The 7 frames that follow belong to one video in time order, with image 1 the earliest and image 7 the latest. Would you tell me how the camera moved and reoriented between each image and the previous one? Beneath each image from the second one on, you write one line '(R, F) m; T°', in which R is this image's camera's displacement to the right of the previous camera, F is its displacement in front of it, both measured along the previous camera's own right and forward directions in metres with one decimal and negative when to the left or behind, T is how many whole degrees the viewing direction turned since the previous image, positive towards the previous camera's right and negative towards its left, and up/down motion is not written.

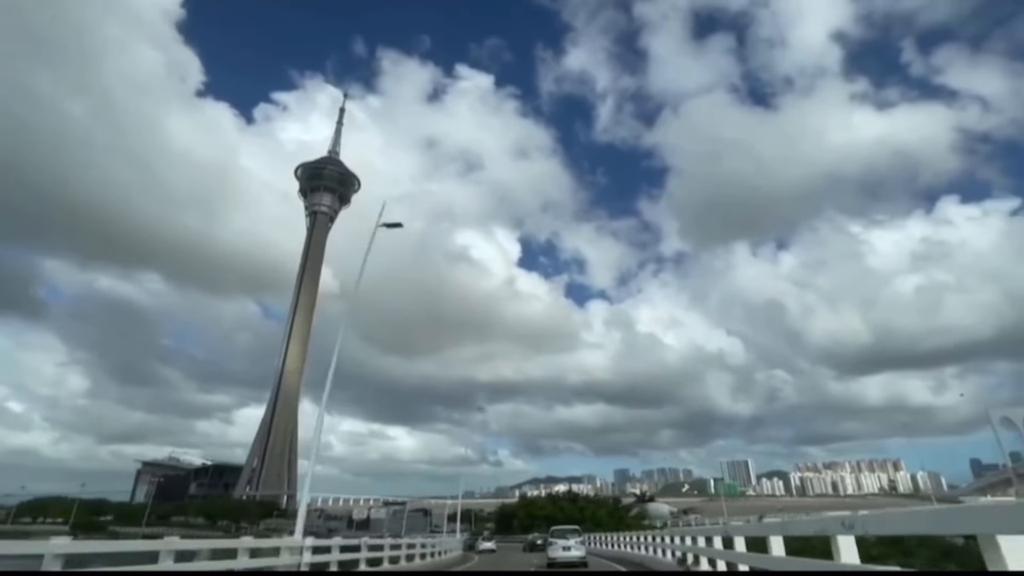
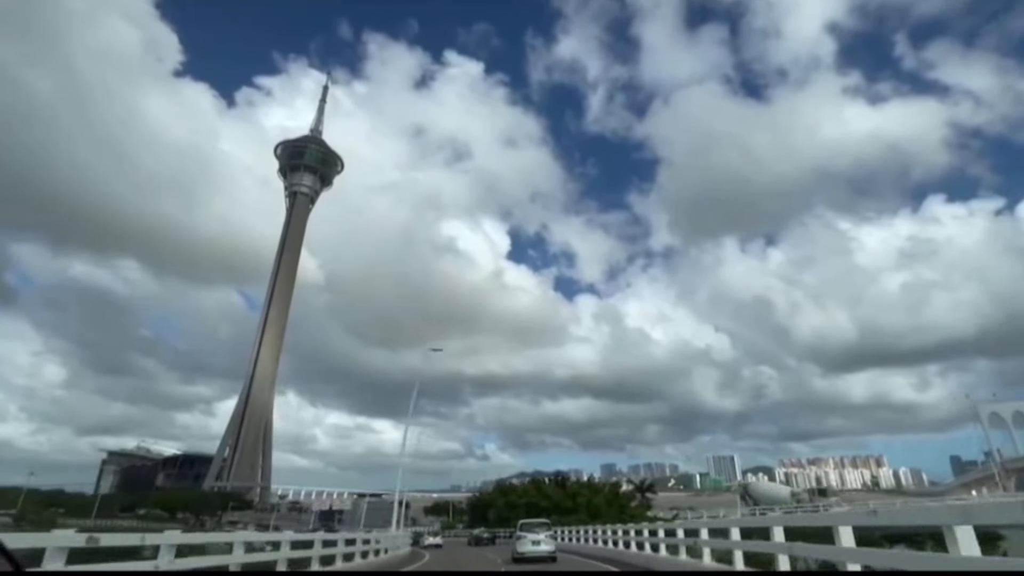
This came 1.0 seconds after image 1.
(+0.3, +0.9) m; +1°
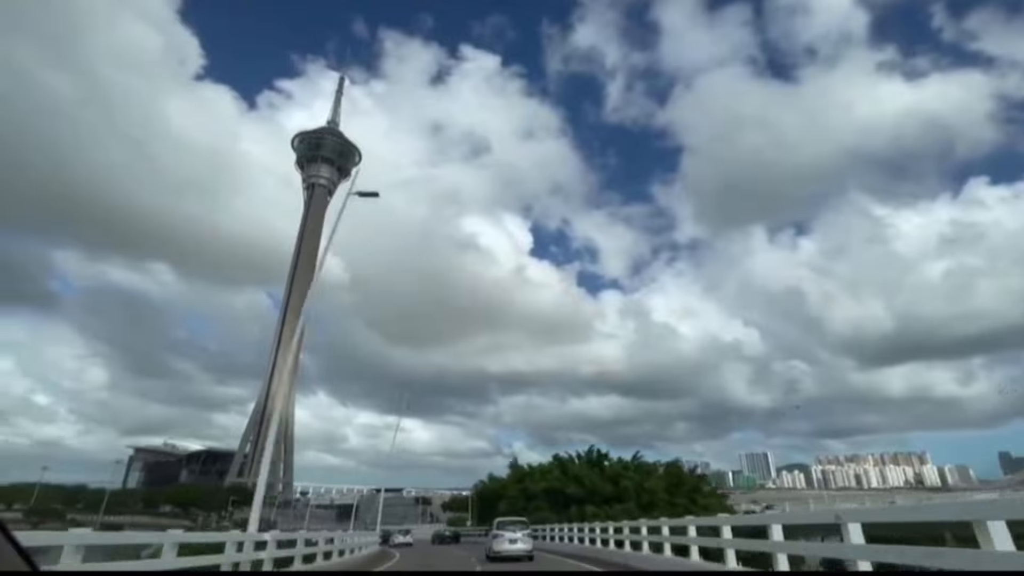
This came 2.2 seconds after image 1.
(+0.5, +0.7) m; -3°
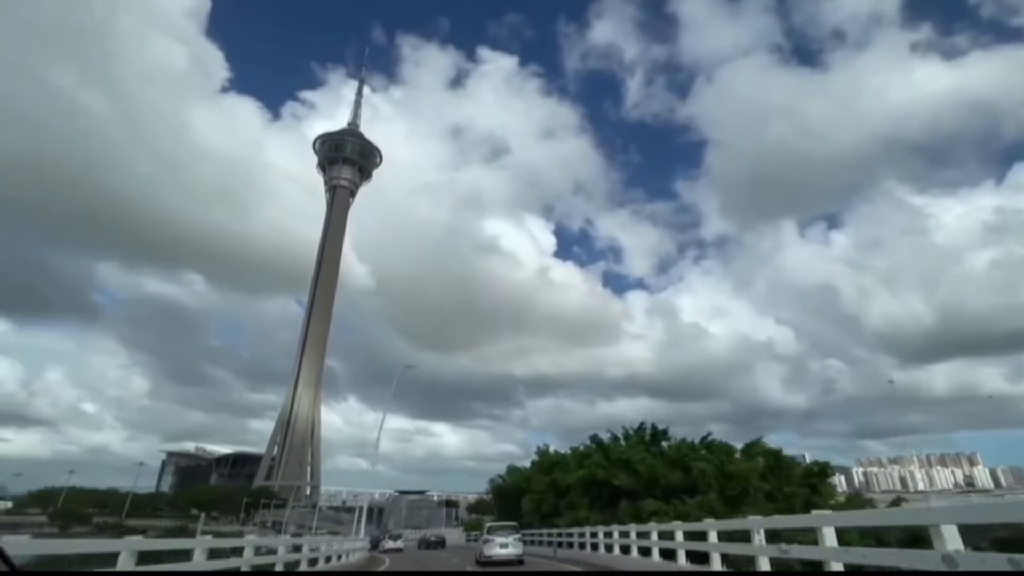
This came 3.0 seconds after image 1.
(+0.4, +0.4) m; -3°
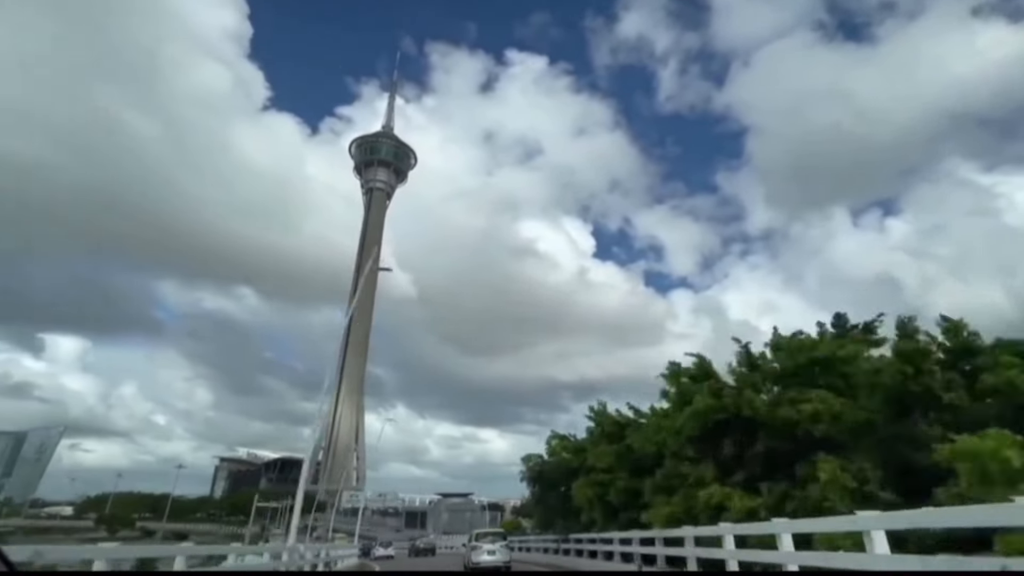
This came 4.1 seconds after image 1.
(+0.5, +0.5) m; -5°
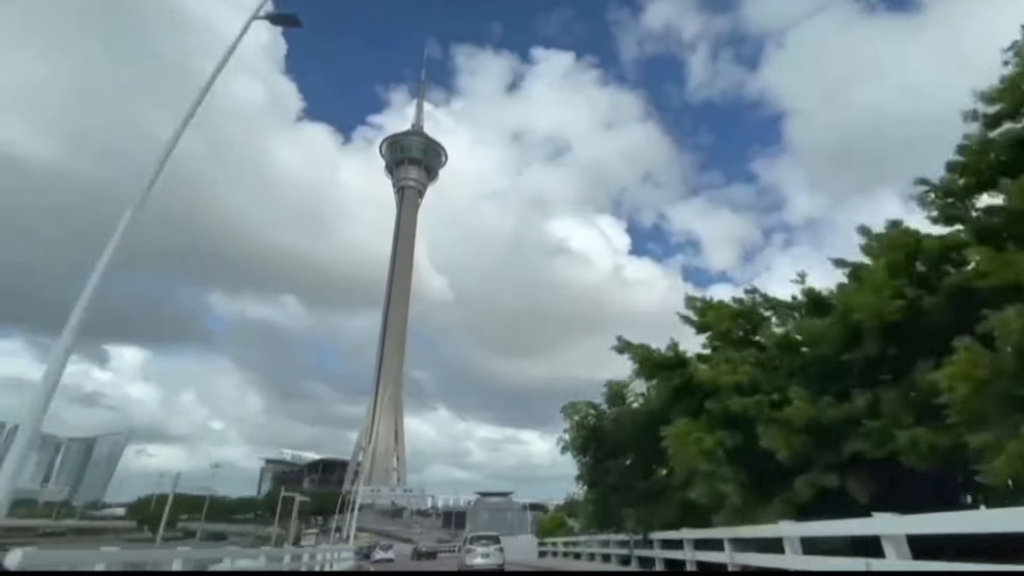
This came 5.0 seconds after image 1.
(+0.4, +0.4) m; -4°
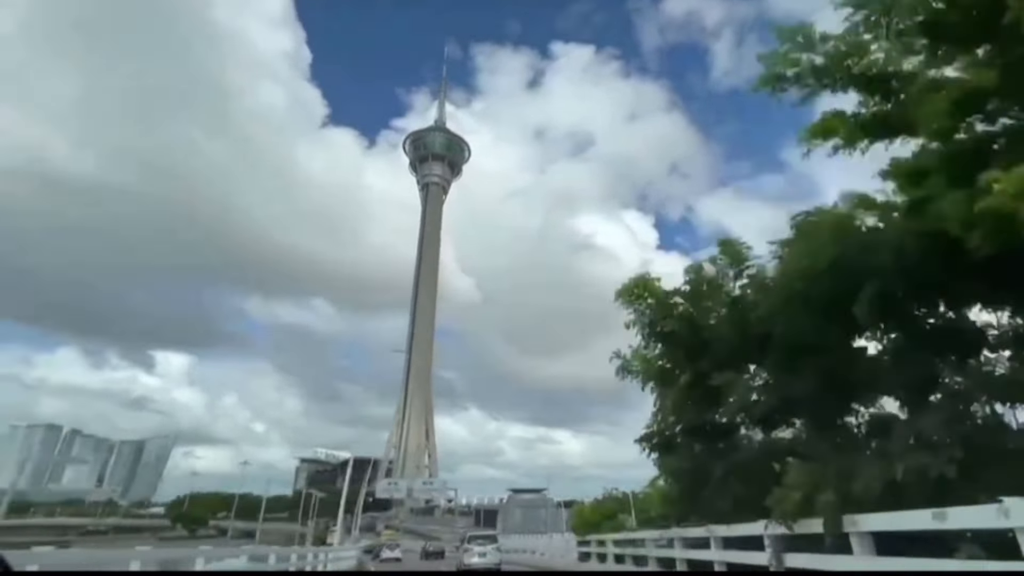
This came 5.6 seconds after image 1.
(+0.2, +0.2) m; -3°
